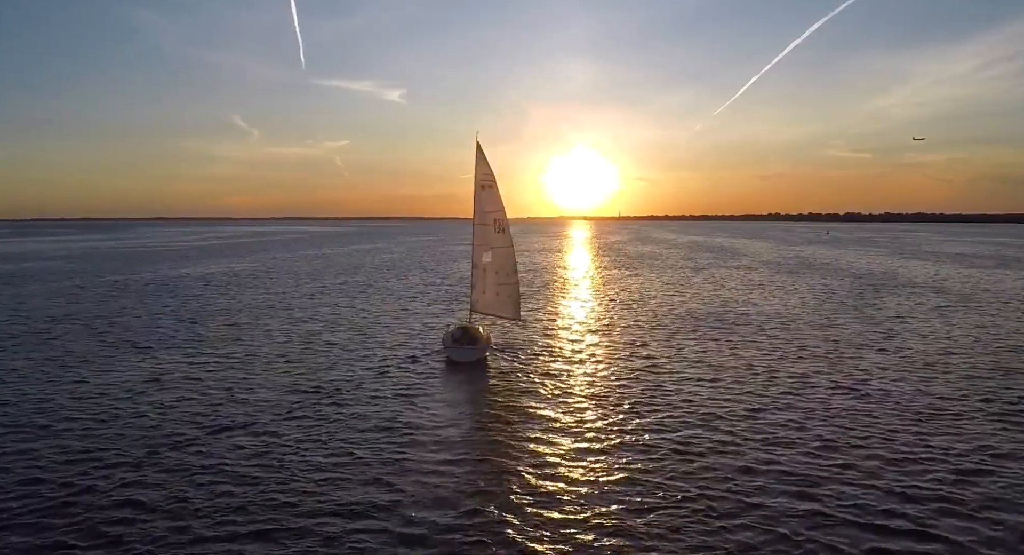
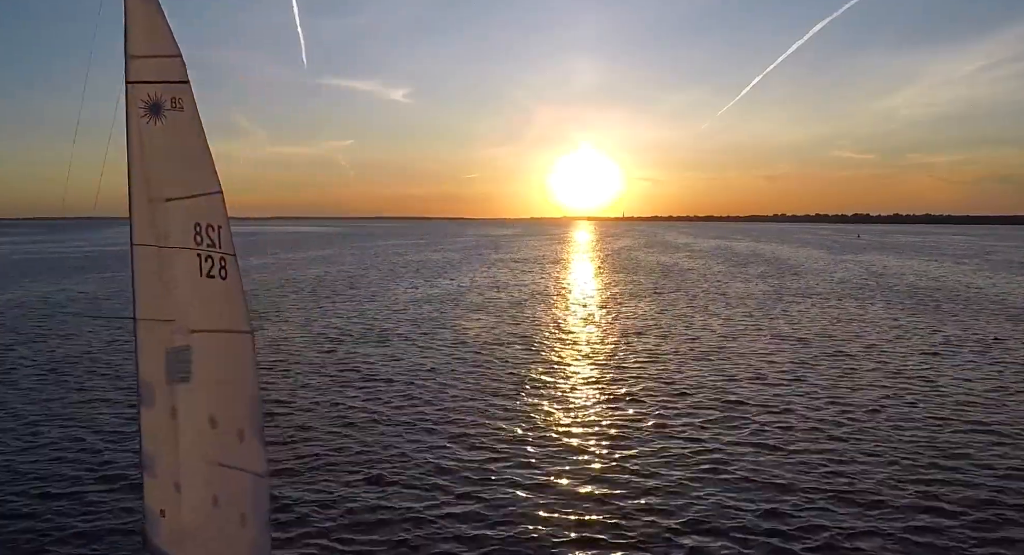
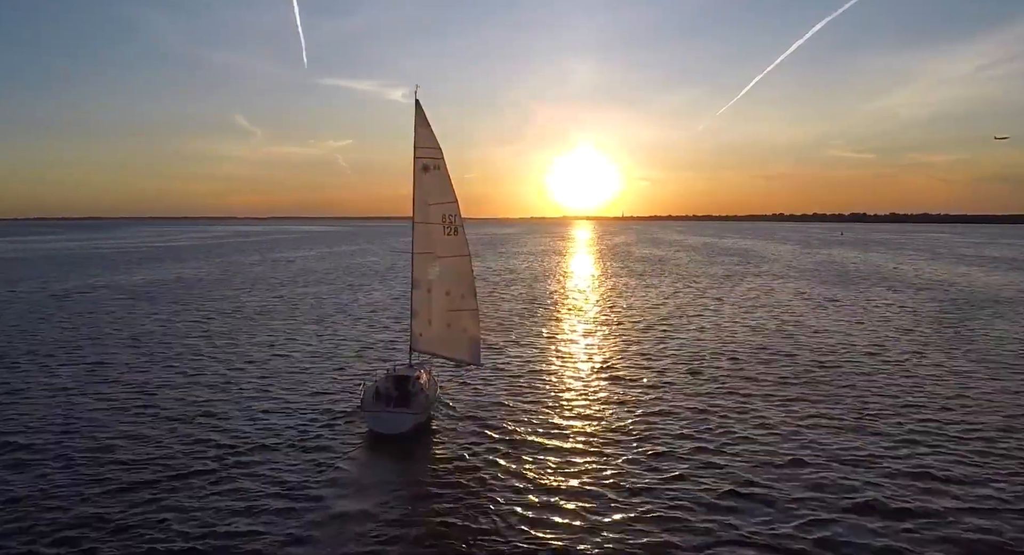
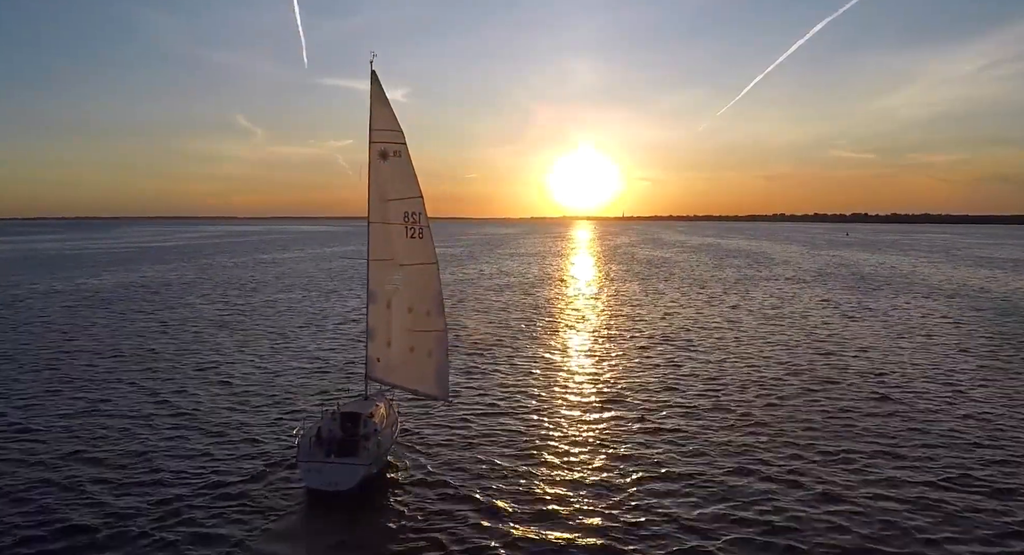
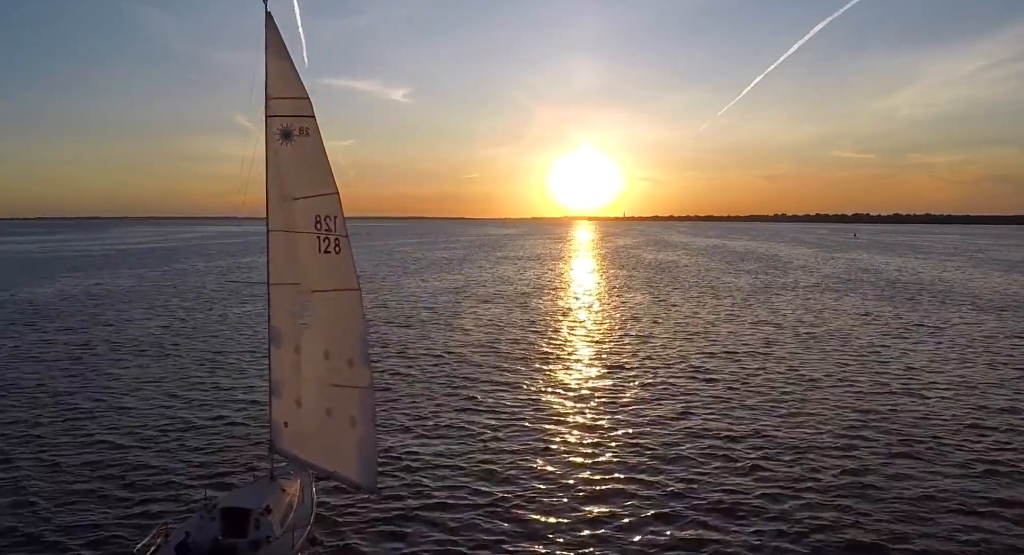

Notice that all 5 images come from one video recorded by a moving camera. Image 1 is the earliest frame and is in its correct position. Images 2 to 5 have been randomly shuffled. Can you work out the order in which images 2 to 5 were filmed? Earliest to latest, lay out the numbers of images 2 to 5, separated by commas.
3, 4, 5, 2
